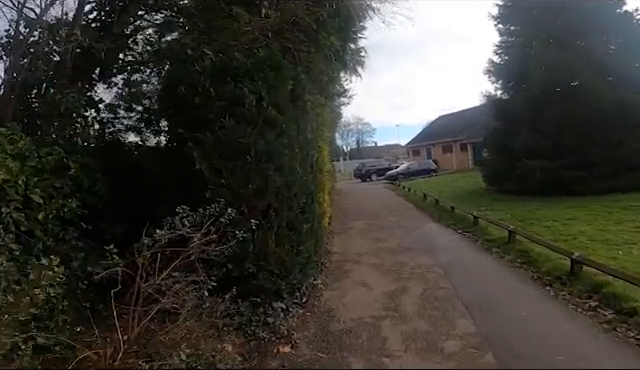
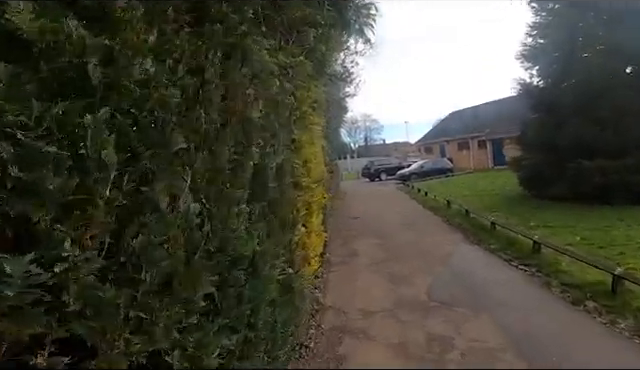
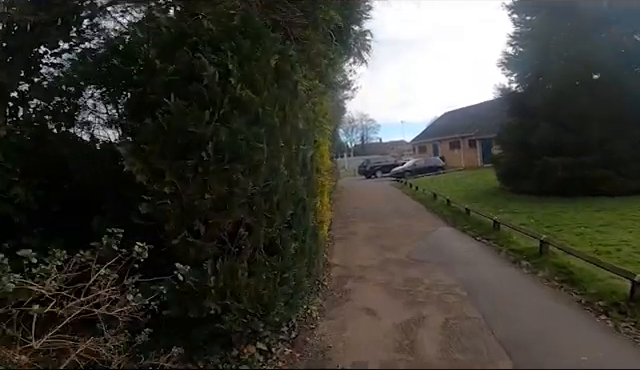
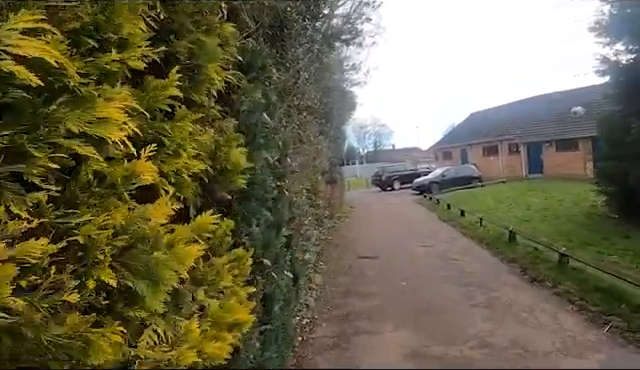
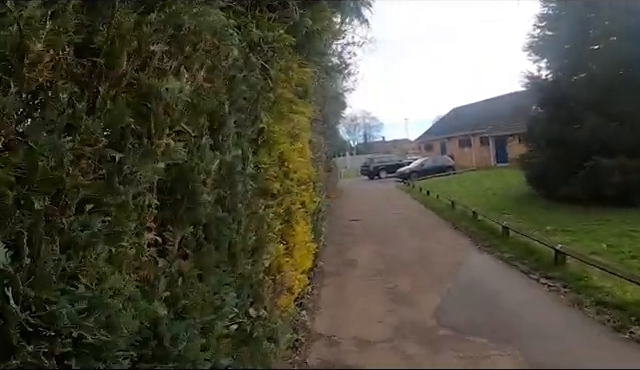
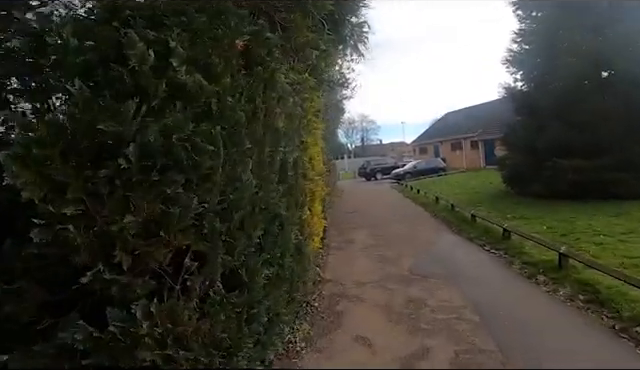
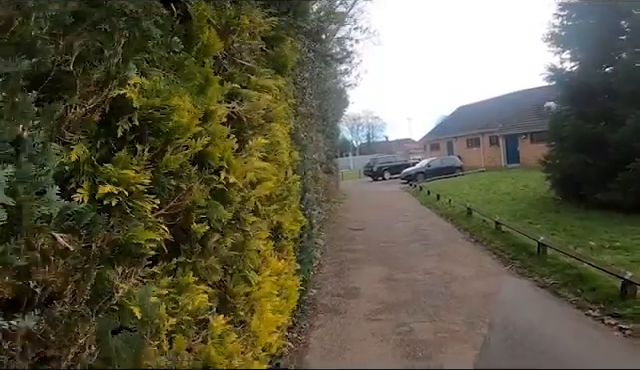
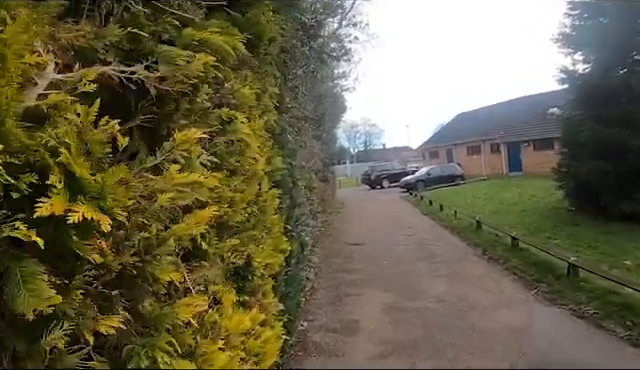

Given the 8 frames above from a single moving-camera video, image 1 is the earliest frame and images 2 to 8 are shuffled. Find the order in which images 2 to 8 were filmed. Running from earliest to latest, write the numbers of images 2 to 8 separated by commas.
3, 6, 2, 5, 7, 8, 4
